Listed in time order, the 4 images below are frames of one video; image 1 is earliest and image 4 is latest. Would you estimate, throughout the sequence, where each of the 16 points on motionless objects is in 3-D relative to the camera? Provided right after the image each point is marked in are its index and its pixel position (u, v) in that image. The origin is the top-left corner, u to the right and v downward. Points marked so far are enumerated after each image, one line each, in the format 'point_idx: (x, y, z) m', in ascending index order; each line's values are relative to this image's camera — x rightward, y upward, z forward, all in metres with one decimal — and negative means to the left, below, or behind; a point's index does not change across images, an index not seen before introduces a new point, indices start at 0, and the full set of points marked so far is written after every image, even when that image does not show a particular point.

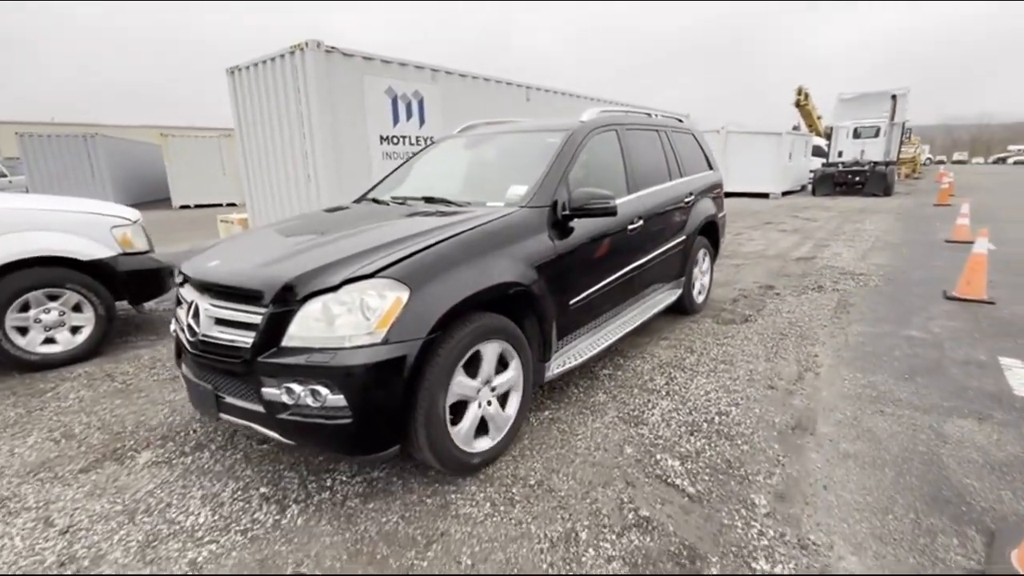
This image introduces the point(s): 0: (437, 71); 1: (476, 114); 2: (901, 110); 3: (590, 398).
0: (-1.2, +3.5, +7.7) m
1: (-0.6, +3.1, +8.5) m
2: (+15.0, +6.9, +18.6) m
3: (+0.5, -0.7, +3.2) m
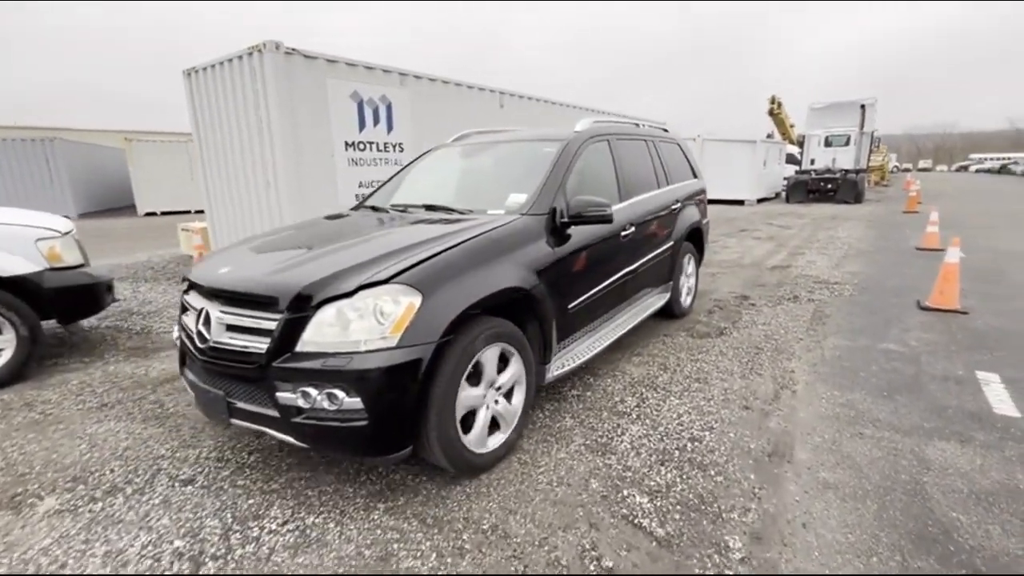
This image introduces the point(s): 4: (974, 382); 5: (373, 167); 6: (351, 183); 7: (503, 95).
0: (-1.6, +3.3, +7.4) m
1: (-1.1, +2.9, +8.2) m
2: (+14.1, +6.7, +19.0) m
3: (+0.3, -0.9, +3.0) m
4: (+3.3, -0.7, +3.4) m
5: (-2.1, +1.8, +7.1) m
6: (-2.3, +1.5, +6.8) m
7: (-0.2, +3.8, +9.4) m
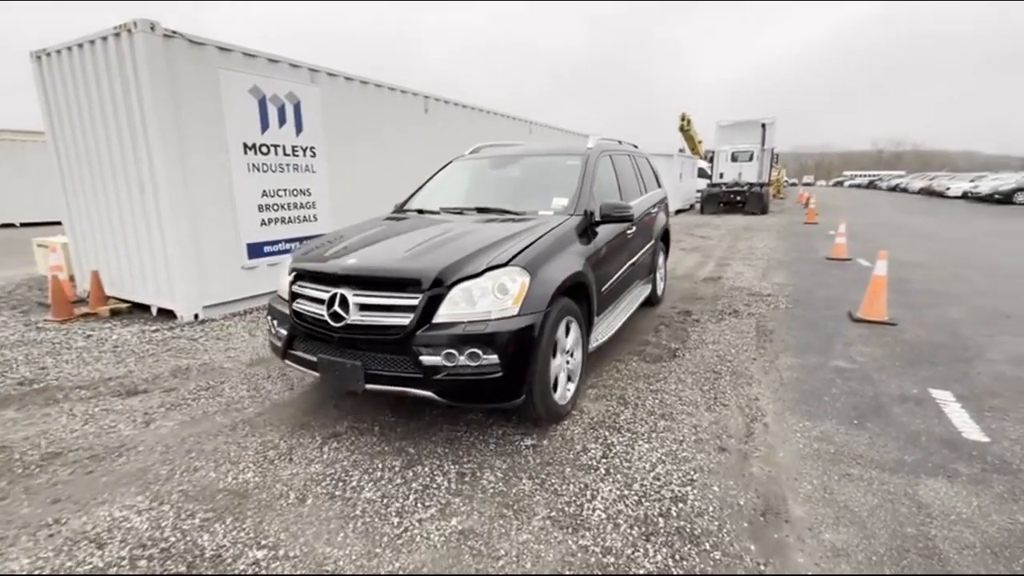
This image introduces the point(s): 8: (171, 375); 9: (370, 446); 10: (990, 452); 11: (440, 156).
0: (-2.7, +3.0, +6.6) m
1: (-2.3, +2.6, +7.5) m
2: (+11.0, +6.5, +20.5) m
3: (0.0, -1.0, +2.5) m
4: (+2.9, -0.8, +3.3) m
5: (-3.0, +1.5, +6.2) m
6: (-3.2, +1.2, +5.9) m
7: (-1.5, +3.4, +8.7) m
8: (-2.8, -0.7, +4.0) m
9: (-0.9, -0.9, +2.9) m
10: (+2.7, -0.9, +2.7) m
11: (-1.4, +2.5, +9.2) m
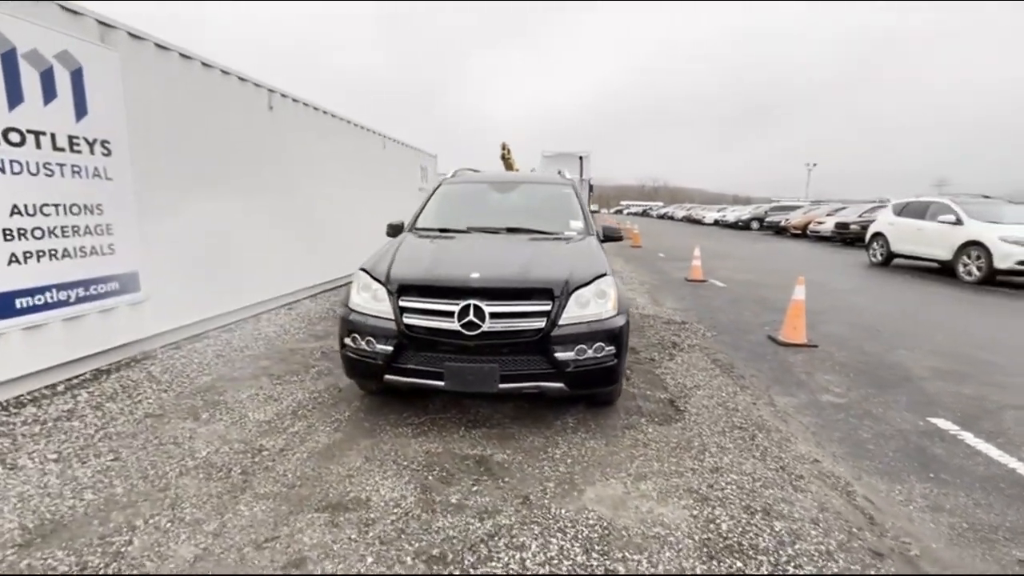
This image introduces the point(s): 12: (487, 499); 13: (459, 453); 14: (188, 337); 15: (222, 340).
0: (-3.6, +2.4, +4.3) m
1: (-3.5, +1.9, +5.3) m
2: (+3.7, +5.6, +22.5) m
3: (+0.6, -1.3, +1.4) m
4: (+3.0, -1.0, +3.3) m
5: (-3.7, +0.9, +3.8) m
6: (-3.7, +0.6, +3.4) m
7: (-3.4, +2.7, +6.8) m
8: (-2.6, -1.2, +1.7) m
9: (-0.3, -1.3, +1.4) m
10: (+3.0, -1.1, +2.6) m
11: (-3.3, +1.8, +7.2) m
12: (-0.1, -1.1, +2.5) m
13: (-0.3, -1.0, +3.0) m
14: (-3.6, -0.5, +5.3) m
15: (-3.2, -0.6, +5.3) m
